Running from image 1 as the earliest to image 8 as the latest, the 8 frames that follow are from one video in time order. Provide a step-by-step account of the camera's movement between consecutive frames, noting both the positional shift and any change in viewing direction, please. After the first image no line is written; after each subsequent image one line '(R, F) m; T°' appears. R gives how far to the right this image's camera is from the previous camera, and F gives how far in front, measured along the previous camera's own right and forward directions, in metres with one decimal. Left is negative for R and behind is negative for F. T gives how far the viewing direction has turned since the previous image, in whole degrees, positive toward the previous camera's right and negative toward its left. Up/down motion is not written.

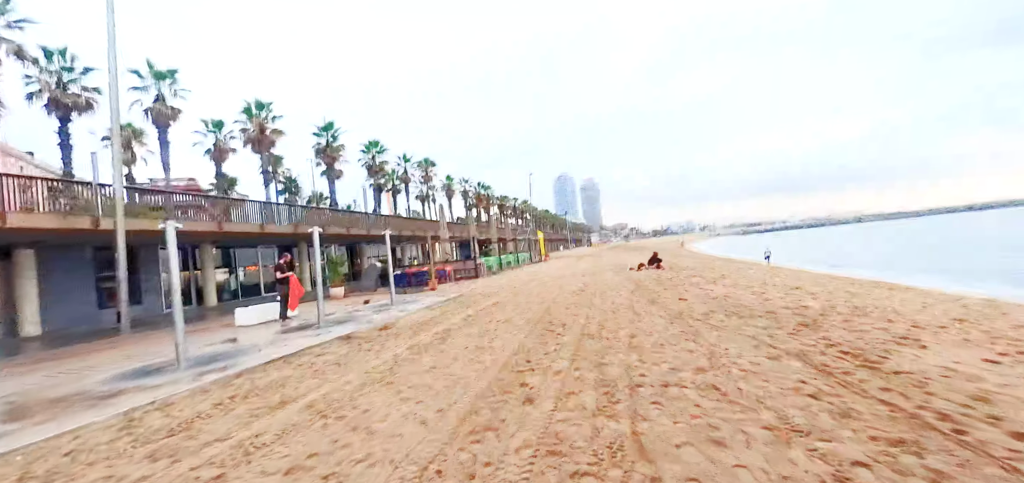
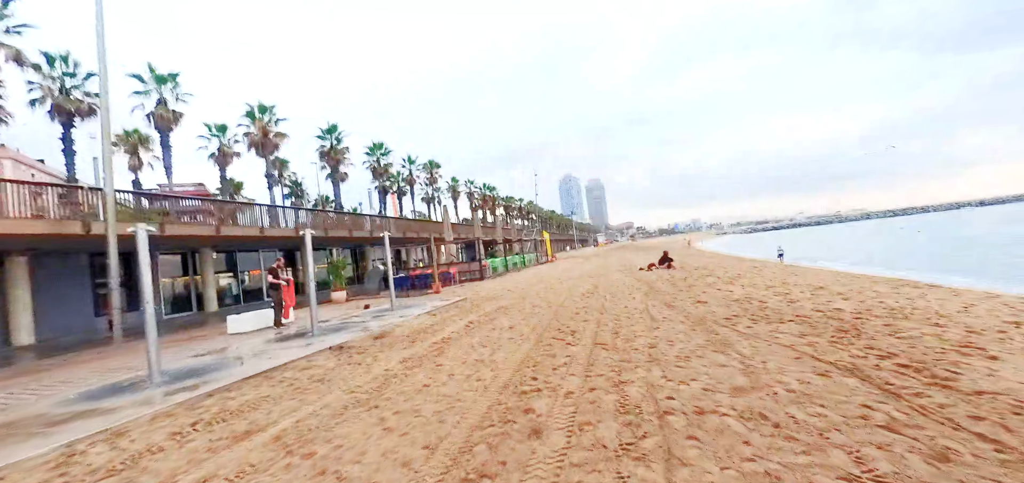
(0.0, +0.7) m; -1°
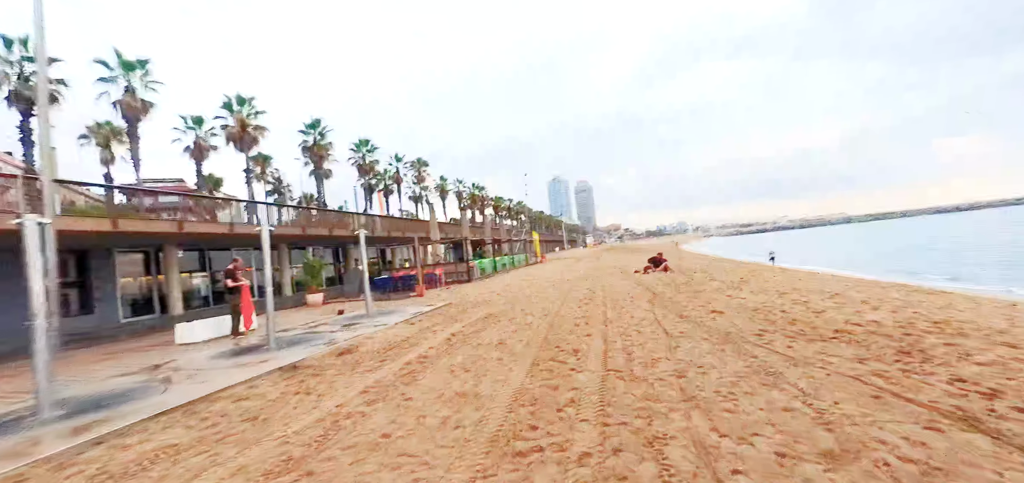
(0.0, +1.2) m; +2°
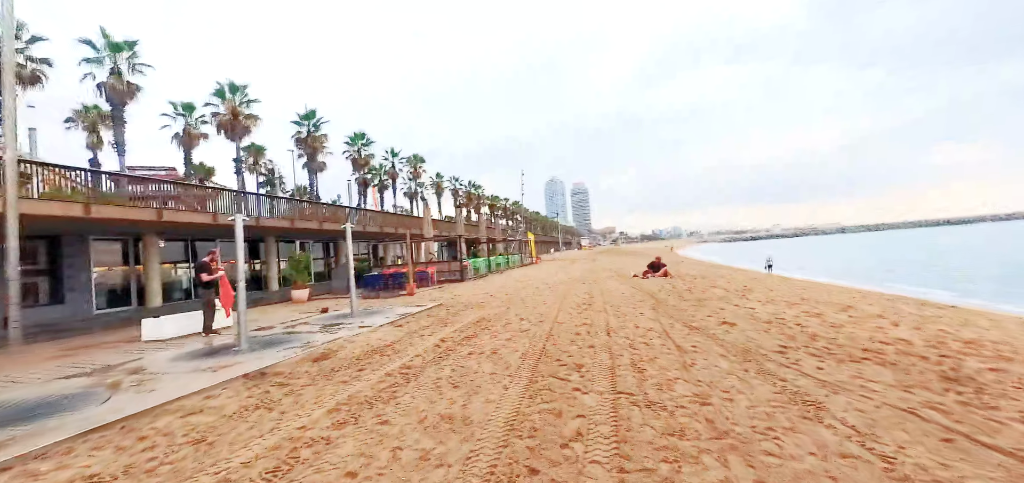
(-0.1, +0.7) m; +1°
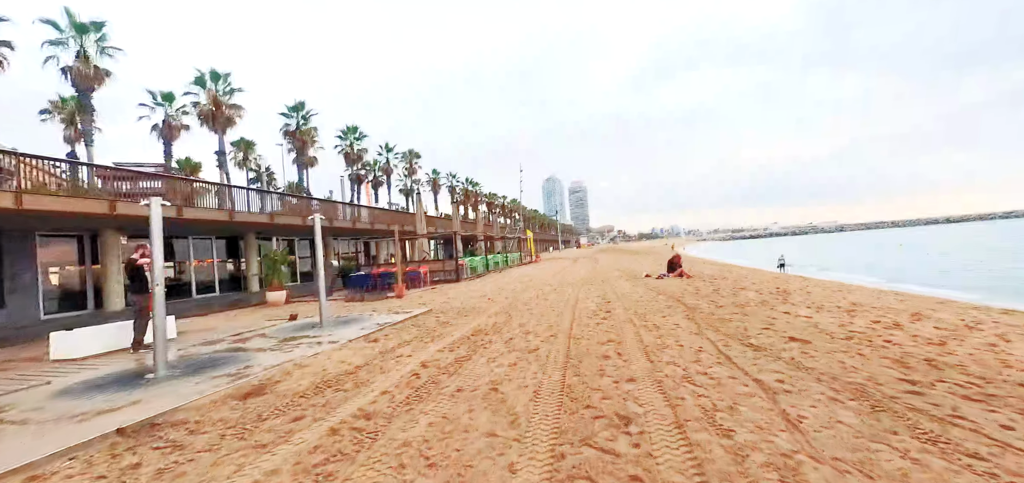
(-0.1, +1.9) m; 0°
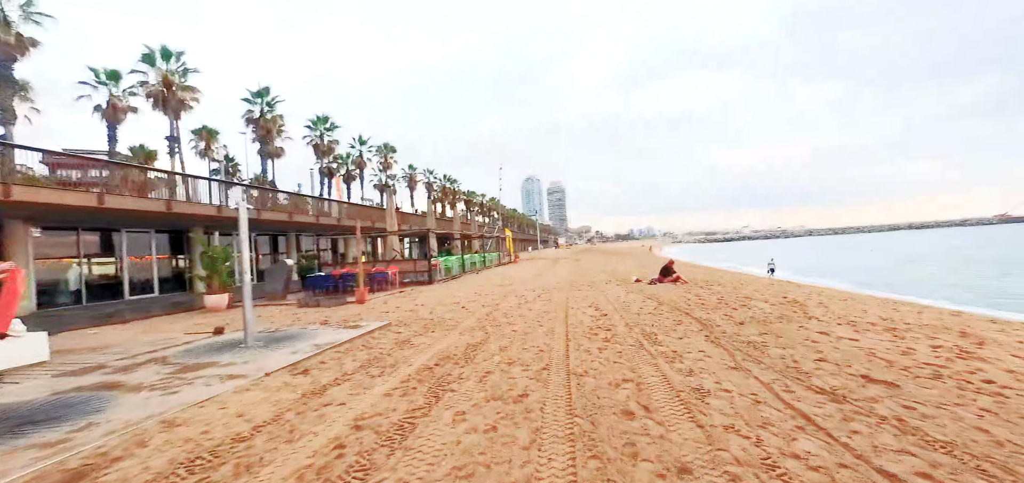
(0.0, +1.8) m; +3°
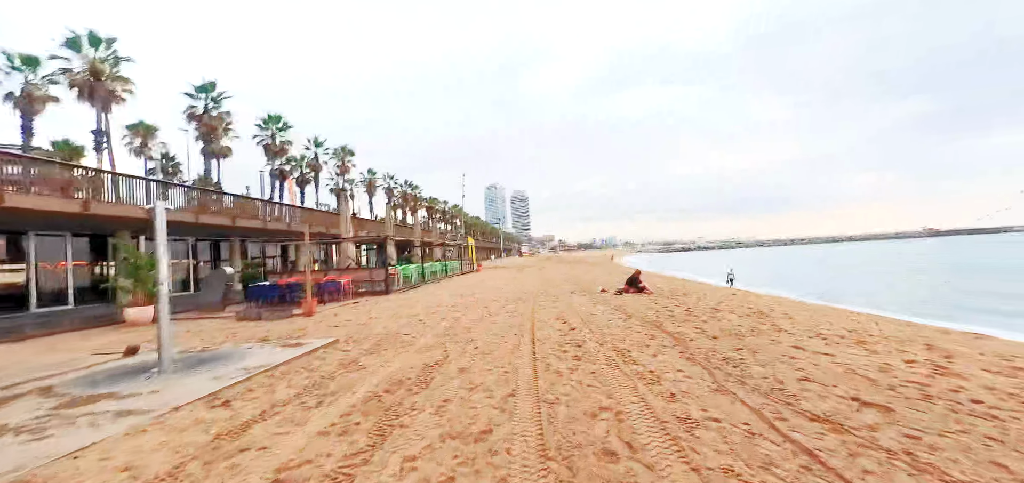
(0.0, +0.6) m; +5°
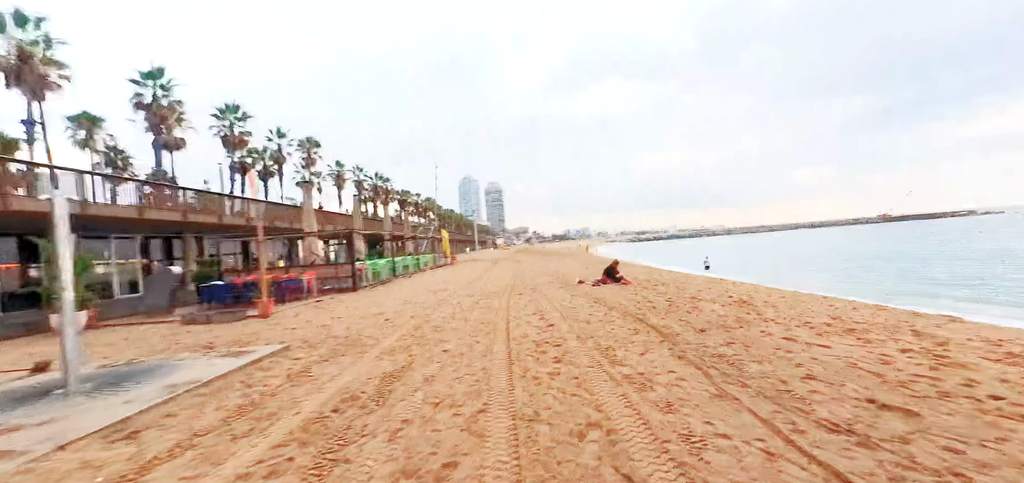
(+0.1, +0.7) m; +3°
